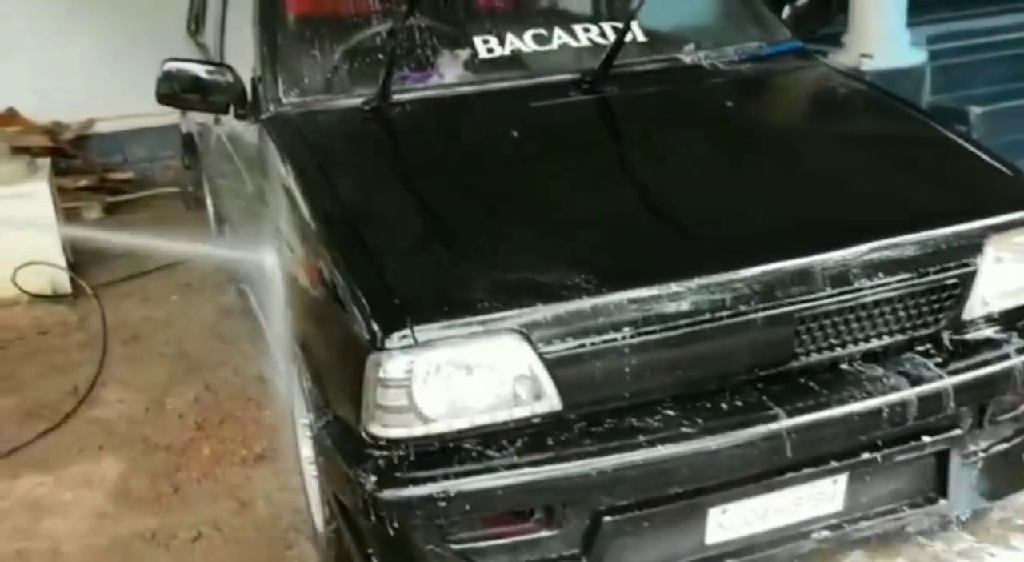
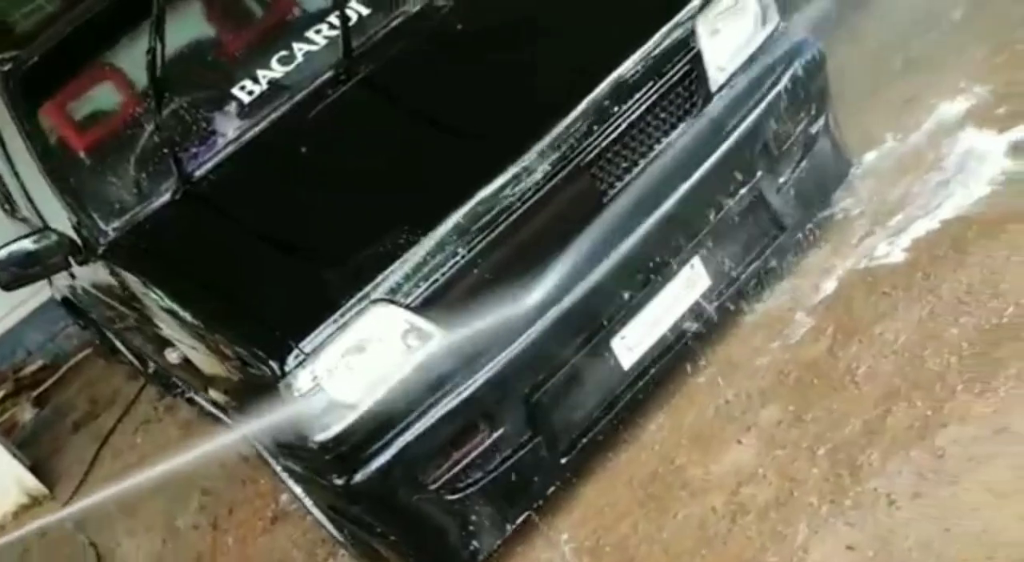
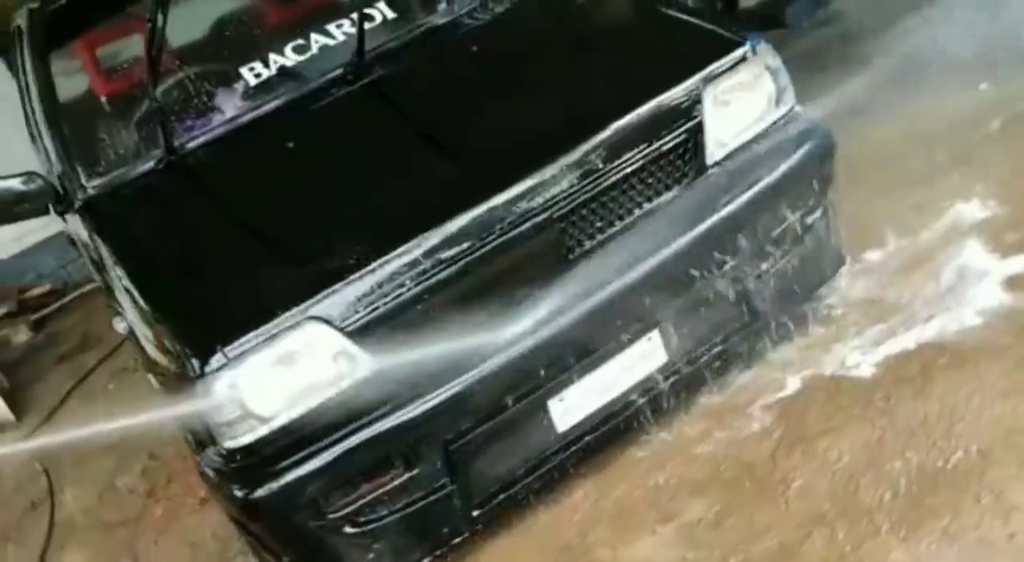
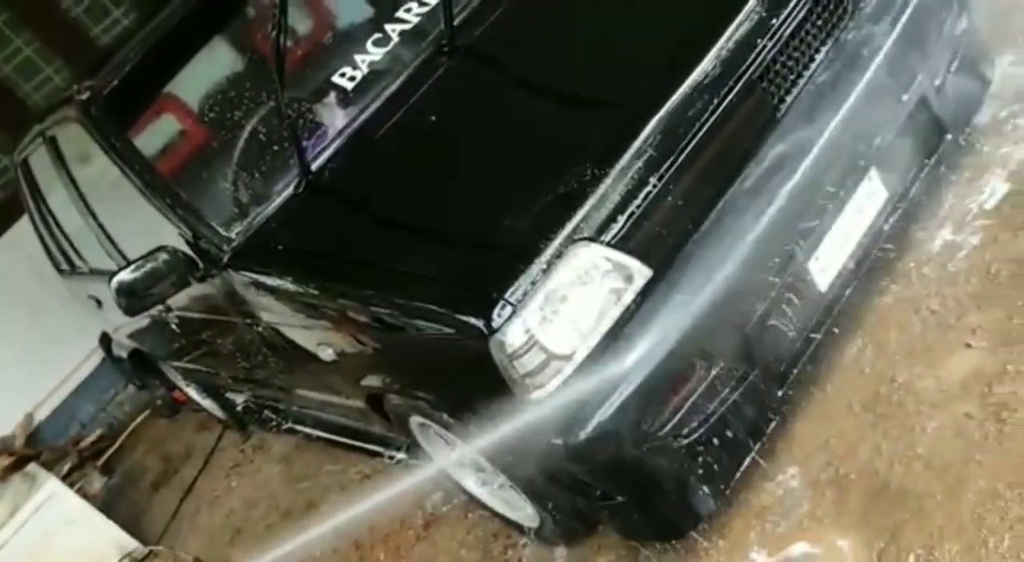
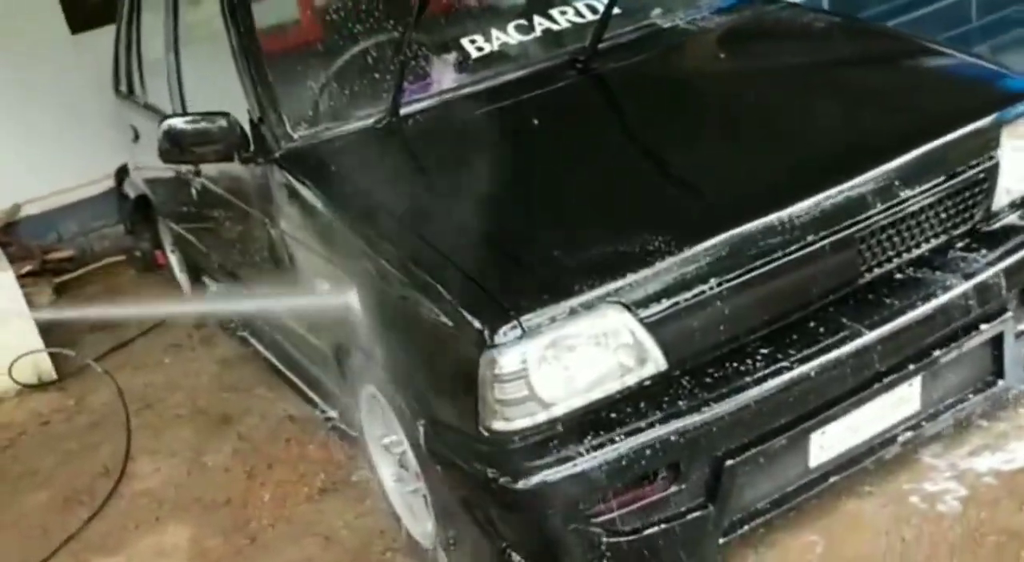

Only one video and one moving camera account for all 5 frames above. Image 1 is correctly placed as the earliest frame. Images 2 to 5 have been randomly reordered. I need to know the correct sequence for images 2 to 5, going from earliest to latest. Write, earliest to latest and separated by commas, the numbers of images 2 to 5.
5, 4, 2, 3
